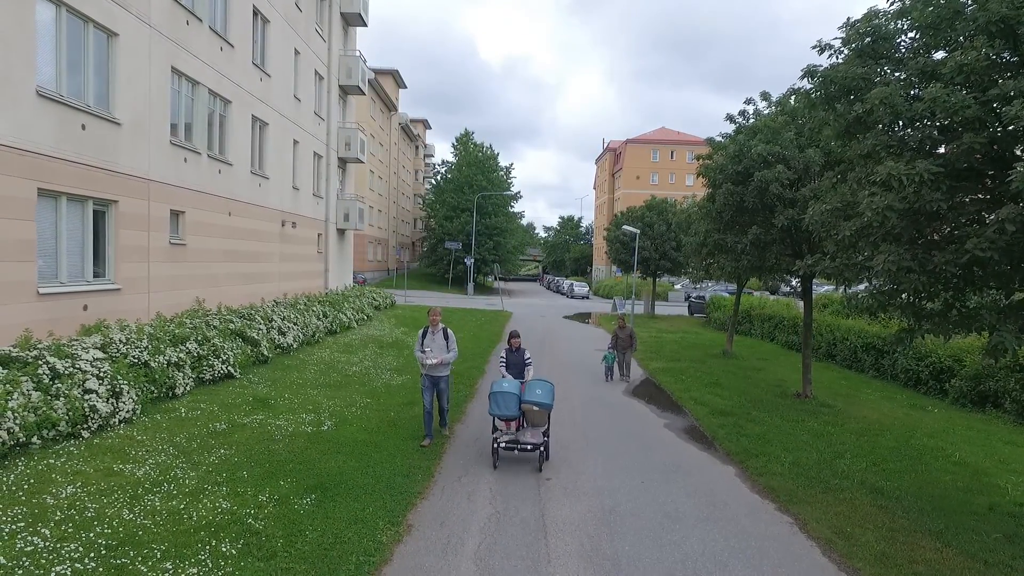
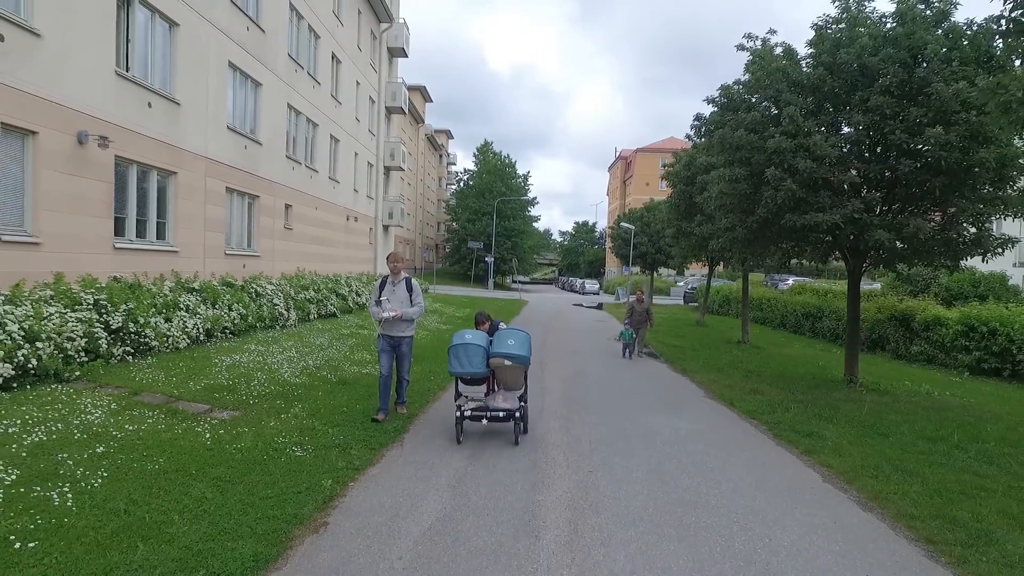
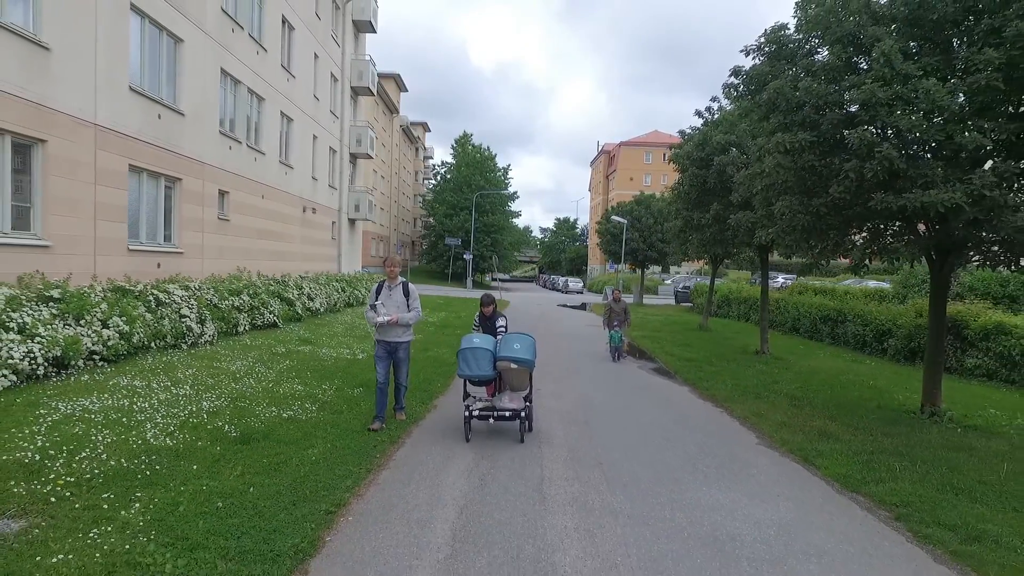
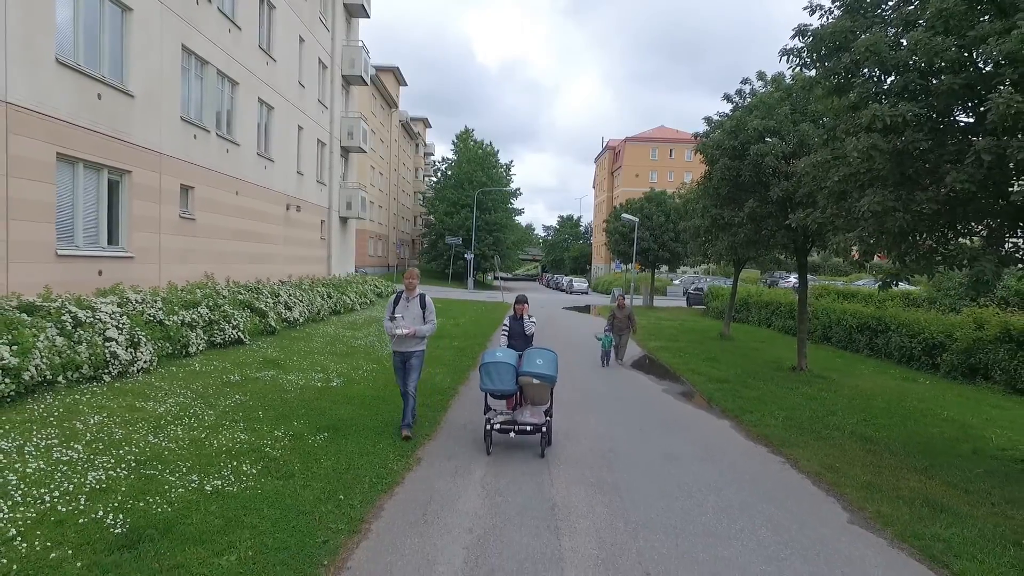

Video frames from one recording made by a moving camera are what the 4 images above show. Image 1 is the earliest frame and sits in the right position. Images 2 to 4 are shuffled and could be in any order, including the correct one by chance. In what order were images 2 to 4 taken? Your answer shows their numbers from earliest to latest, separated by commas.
4, 3, 2
